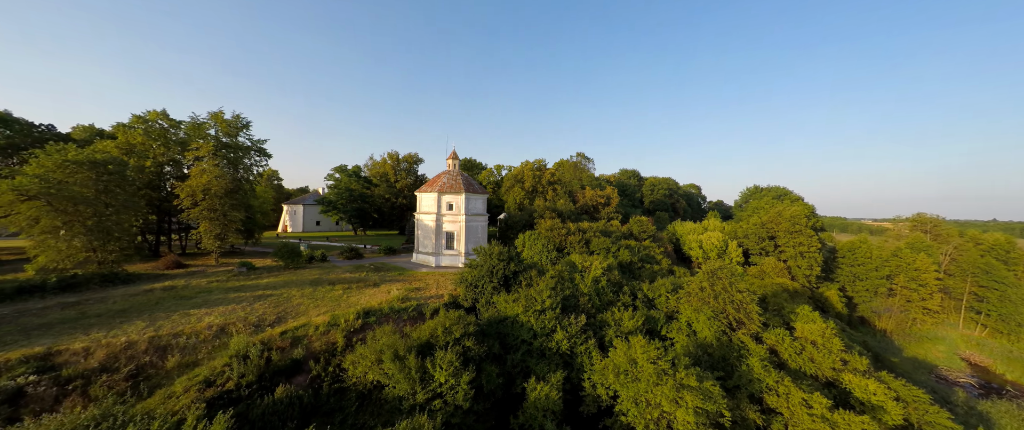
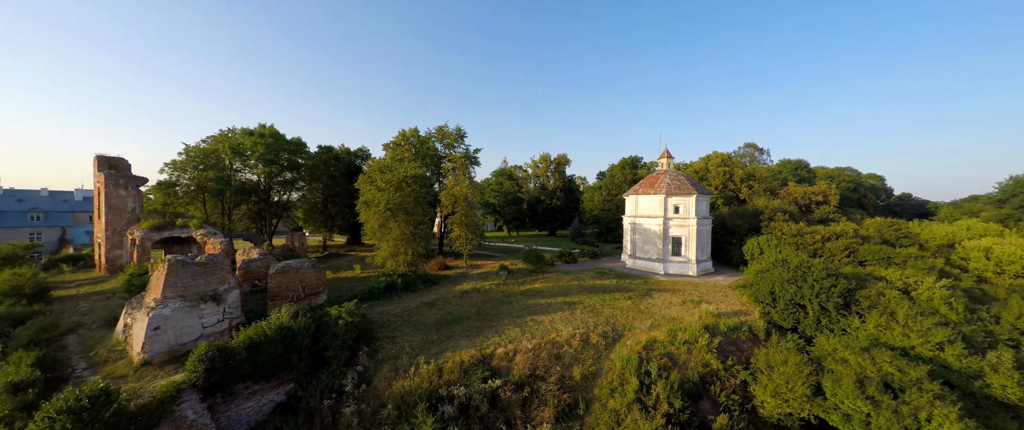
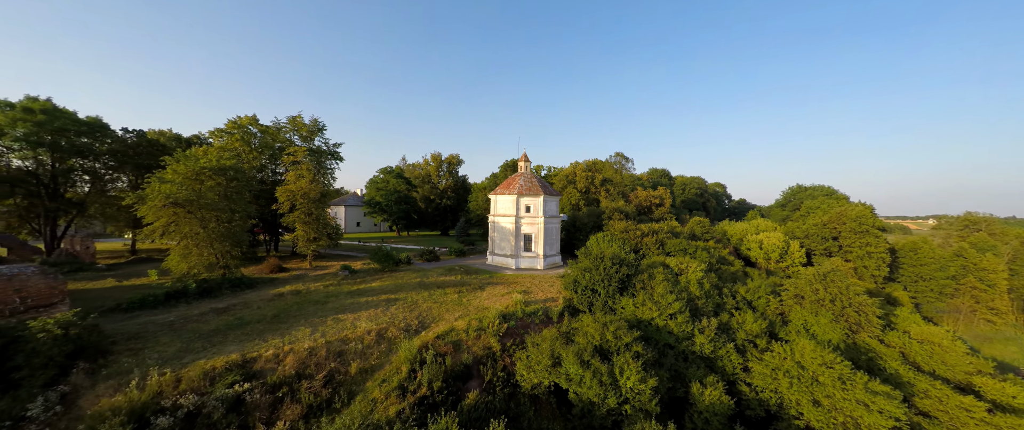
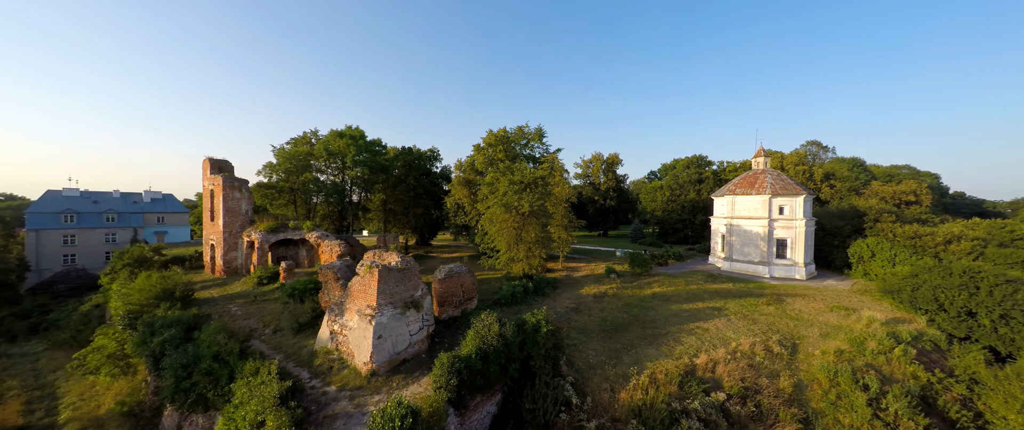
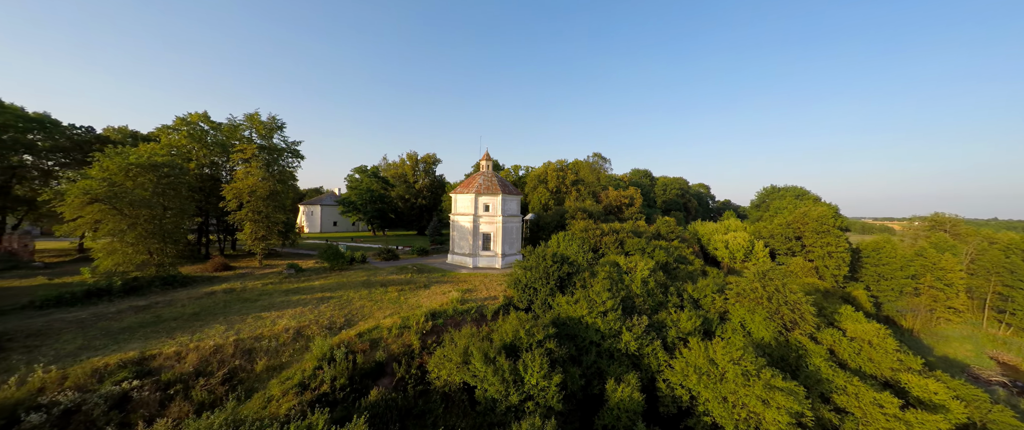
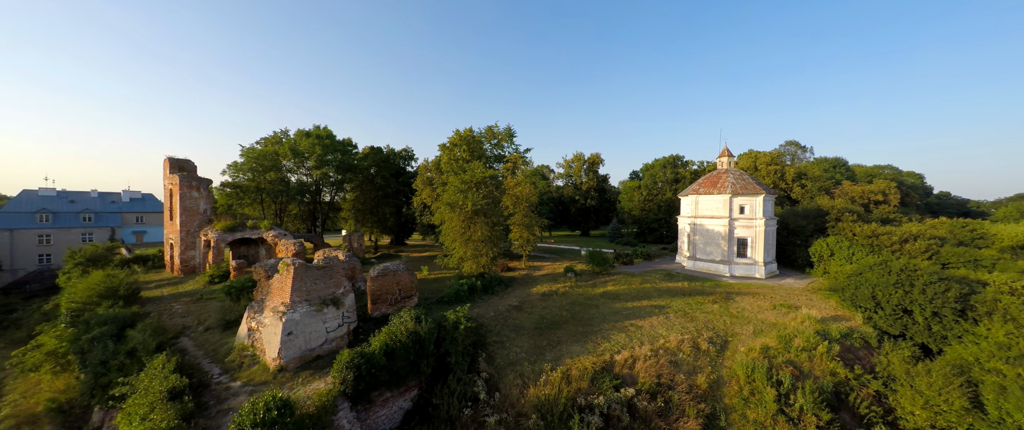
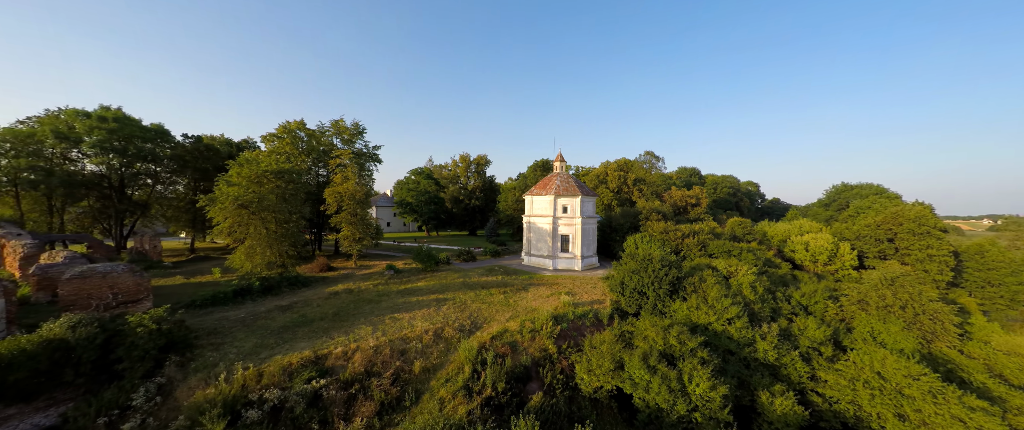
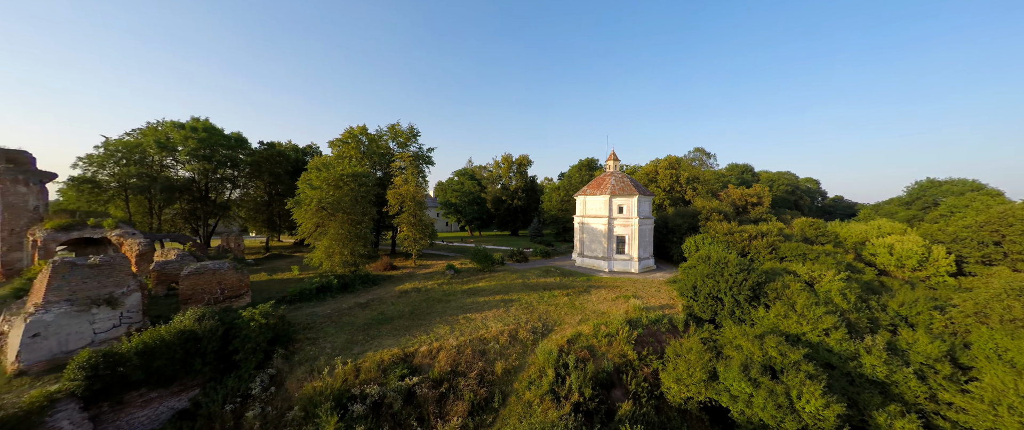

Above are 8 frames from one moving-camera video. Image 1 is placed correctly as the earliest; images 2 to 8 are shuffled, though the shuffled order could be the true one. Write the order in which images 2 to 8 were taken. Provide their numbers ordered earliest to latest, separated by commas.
5, 3, 7, 8, 2, 6, 4
